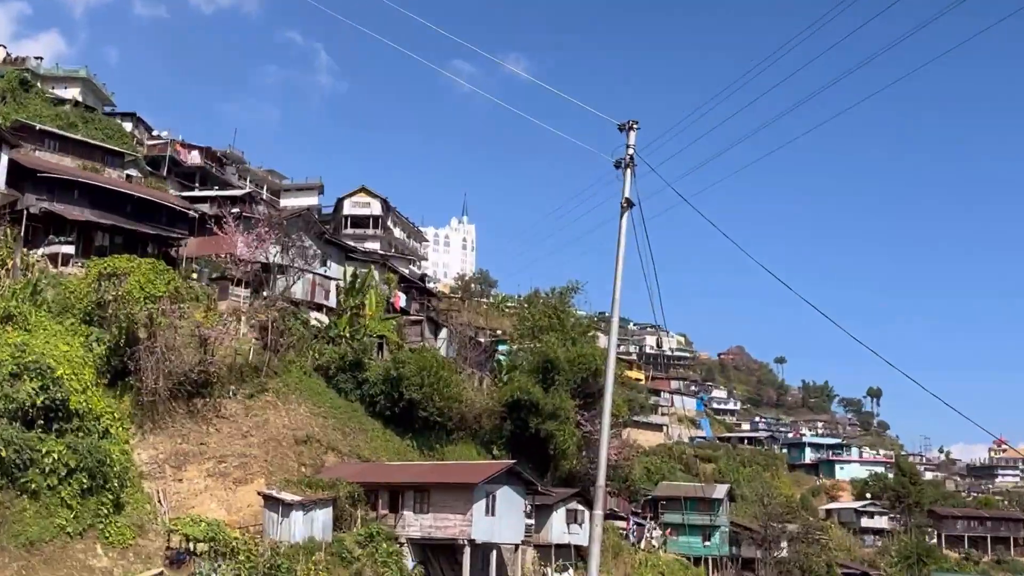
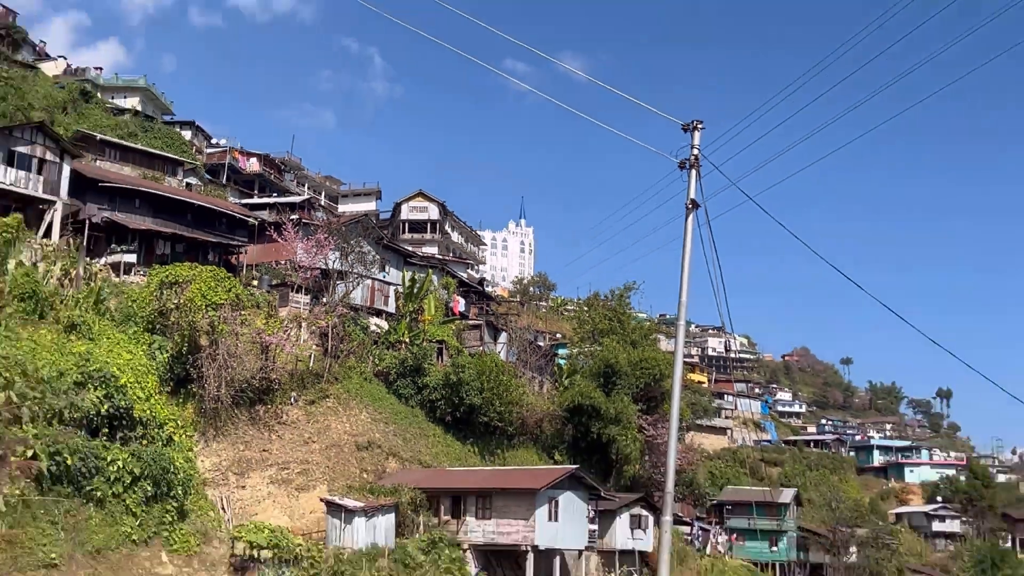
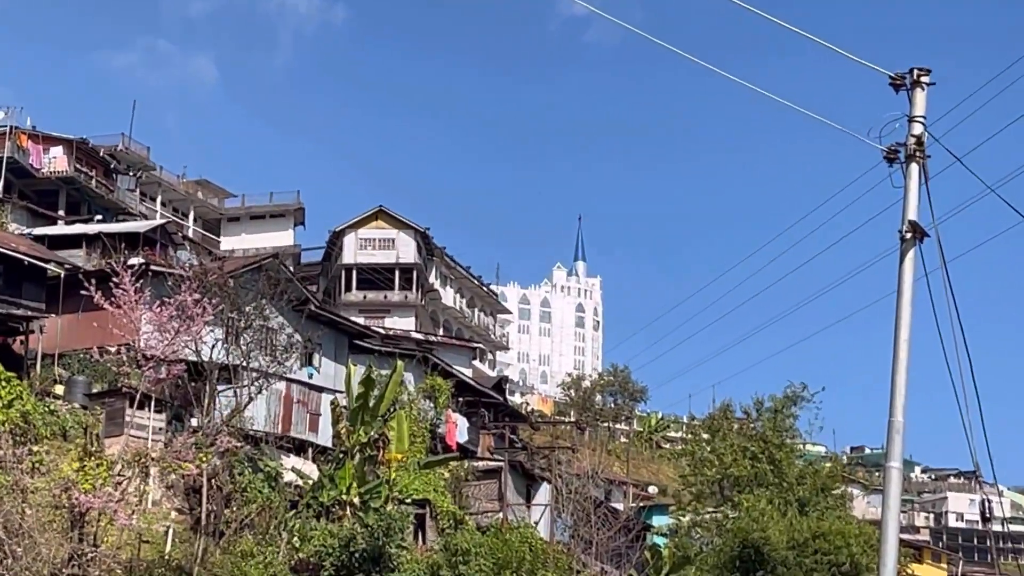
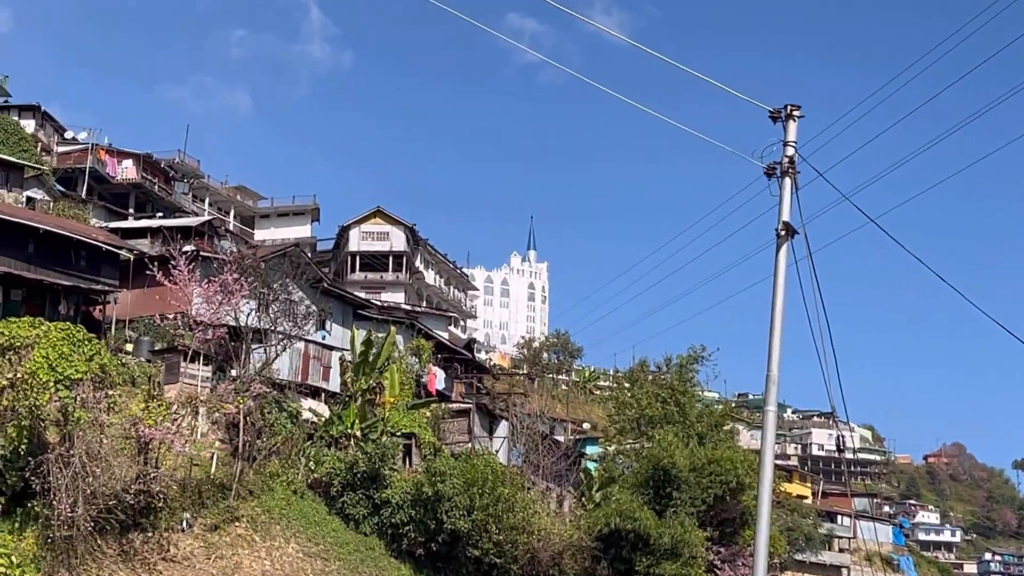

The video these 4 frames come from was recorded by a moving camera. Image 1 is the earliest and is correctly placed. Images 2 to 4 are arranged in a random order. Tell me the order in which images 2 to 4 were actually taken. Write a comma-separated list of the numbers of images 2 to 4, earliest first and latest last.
4, 3, 2
